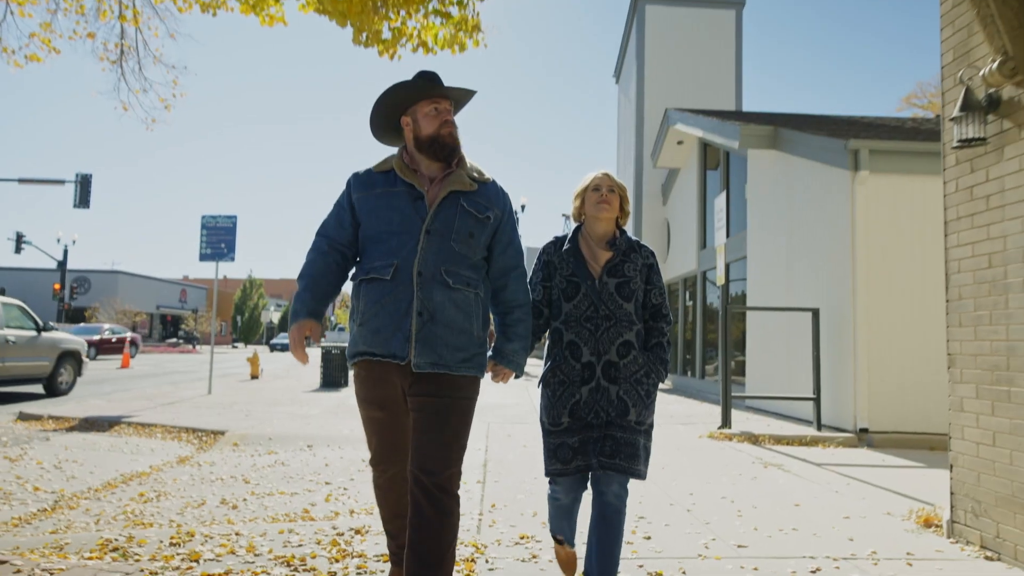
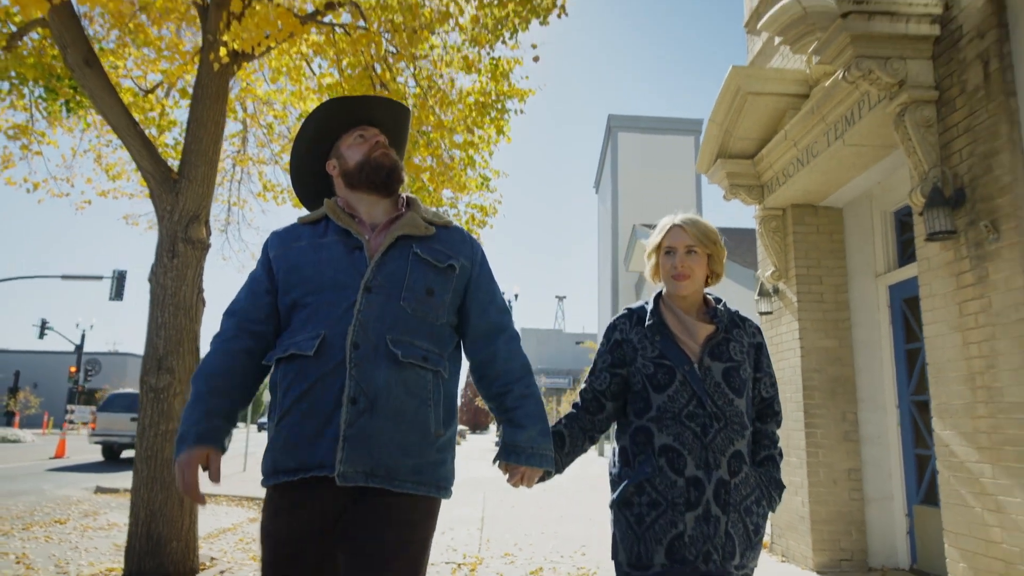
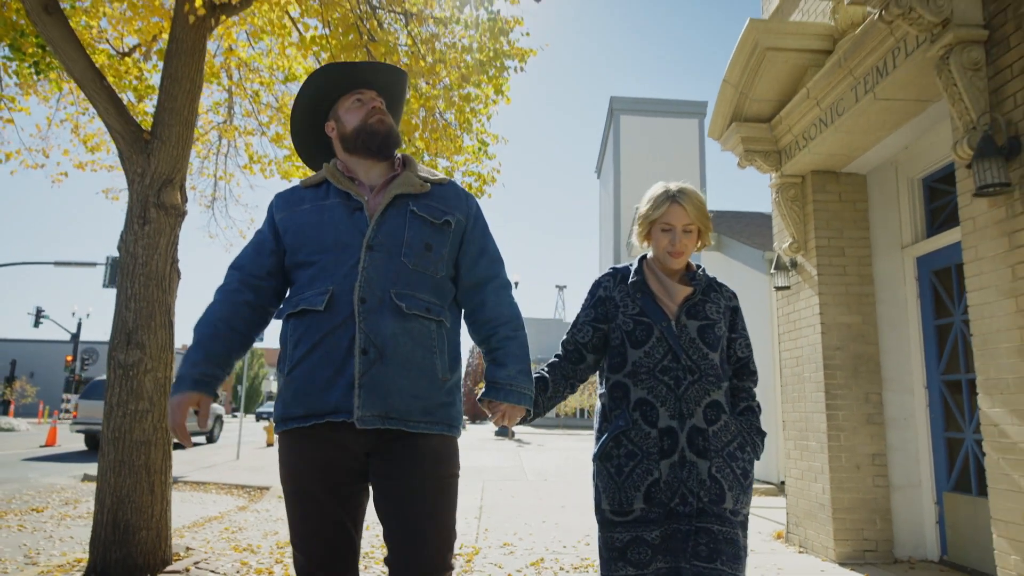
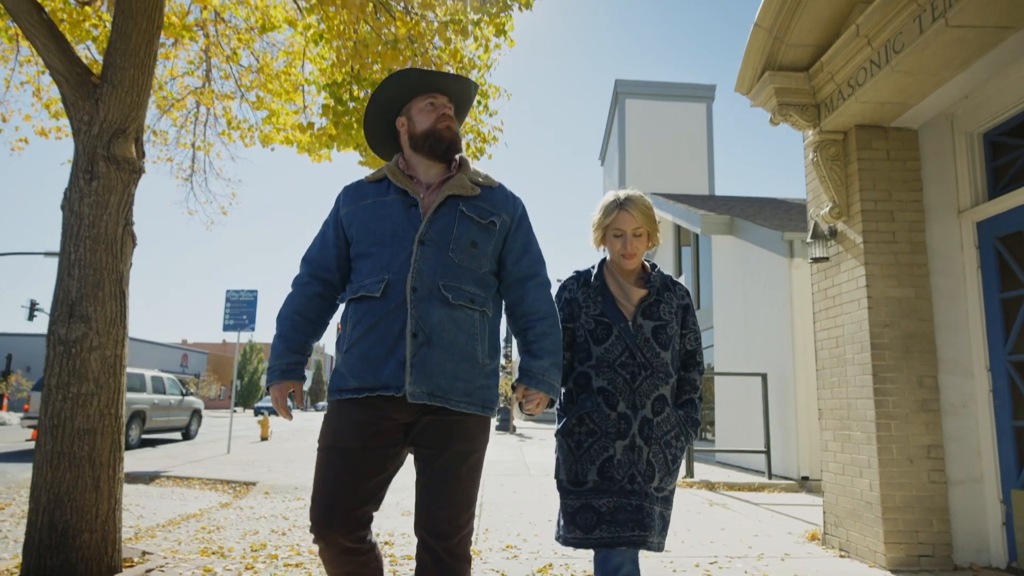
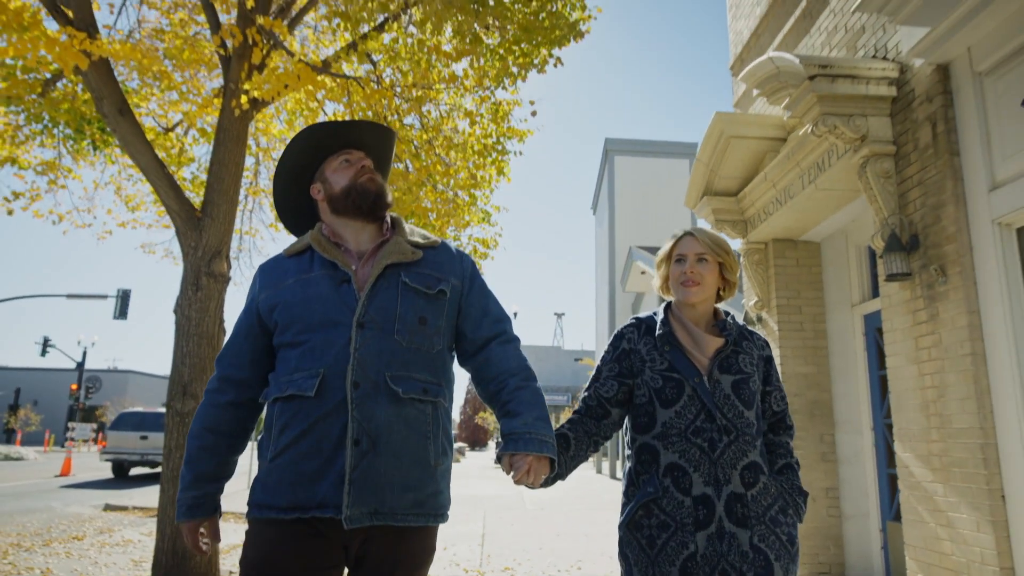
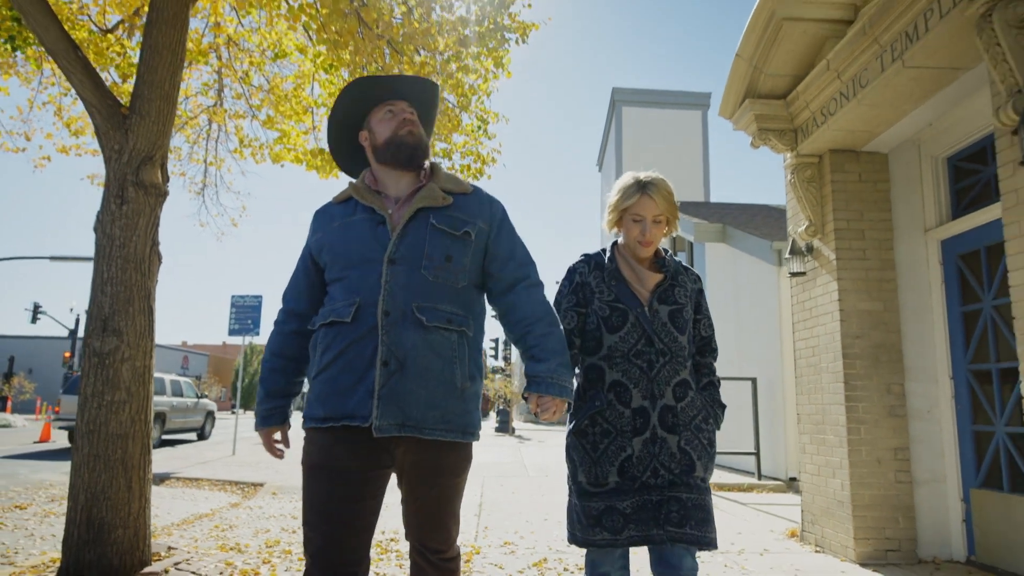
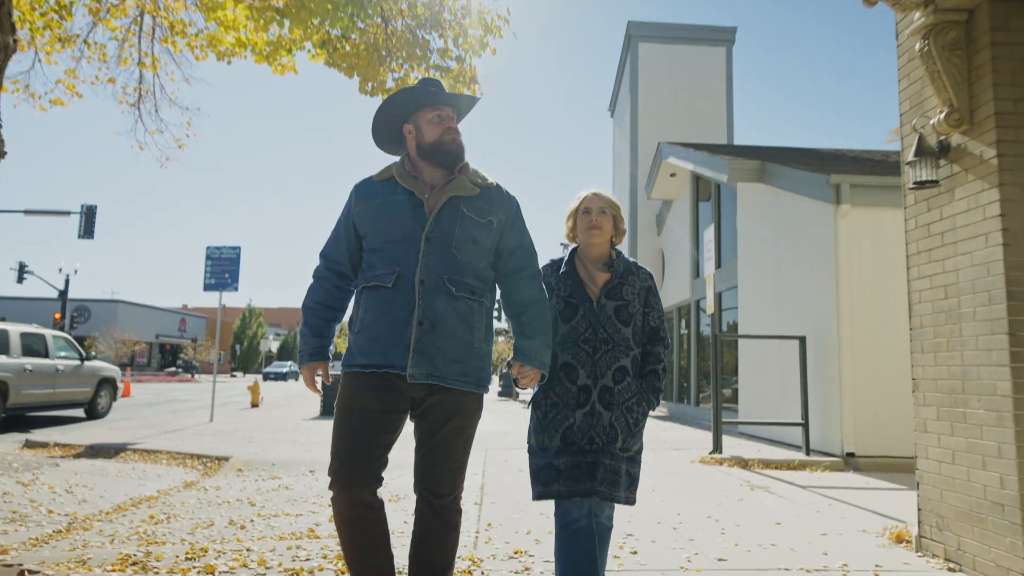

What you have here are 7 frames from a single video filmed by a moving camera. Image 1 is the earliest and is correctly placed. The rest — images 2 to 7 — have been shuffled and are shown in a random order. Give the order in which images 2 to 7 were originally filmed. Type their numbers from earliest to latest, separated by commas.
7, 4, 6, 3, 2, 5
